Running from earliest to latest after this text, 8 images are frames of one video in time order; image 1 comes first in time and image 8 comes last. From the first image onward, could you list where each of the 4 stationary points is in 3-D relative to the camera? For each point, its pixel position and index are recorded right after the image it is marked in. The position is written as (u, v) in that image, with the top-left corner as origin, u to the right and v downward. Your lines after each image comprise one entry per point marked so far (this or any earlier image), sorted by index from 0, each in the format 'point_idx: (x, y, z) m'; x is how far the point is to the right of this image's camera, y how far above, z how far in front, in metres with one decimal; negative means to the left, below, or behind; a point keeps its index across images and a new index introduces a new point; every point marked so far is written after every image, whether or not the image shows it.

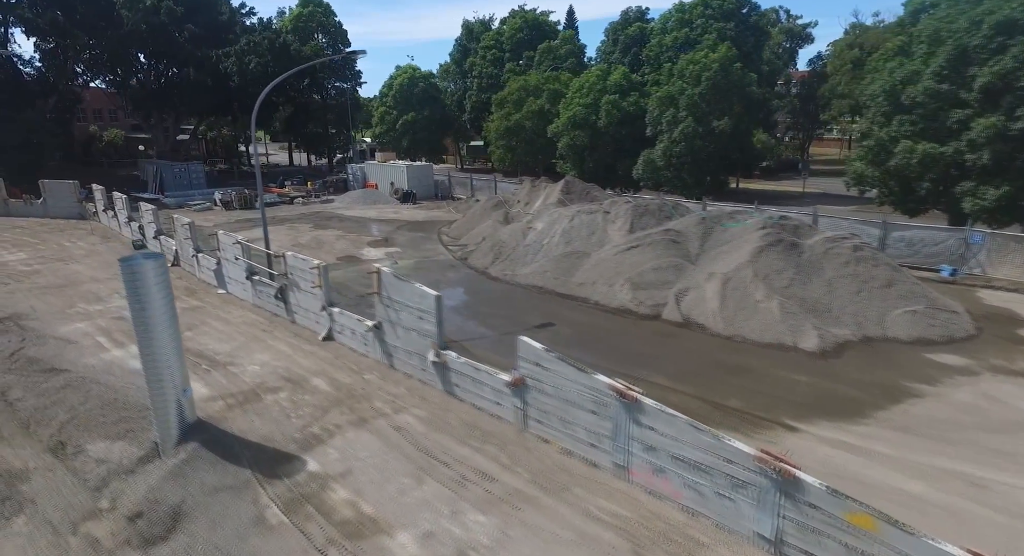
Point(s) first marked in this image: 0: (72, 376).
0: (-7.9, -1.8, +10.8) m
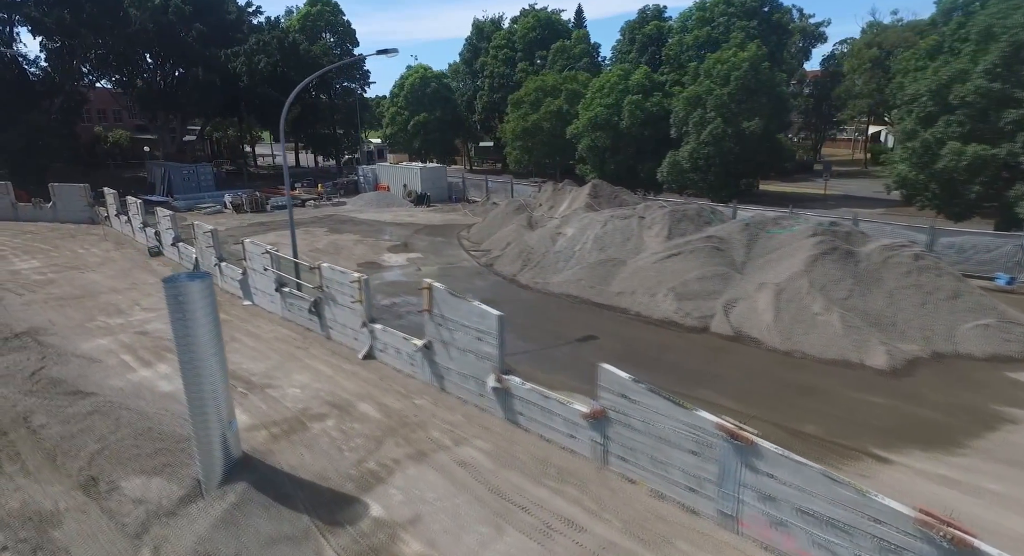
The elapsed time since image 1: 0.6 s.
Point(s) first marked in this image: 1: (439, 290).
0: (-6.9, -2.0, +10.1) m
1: (-1.1, -0.2, +9.4) m
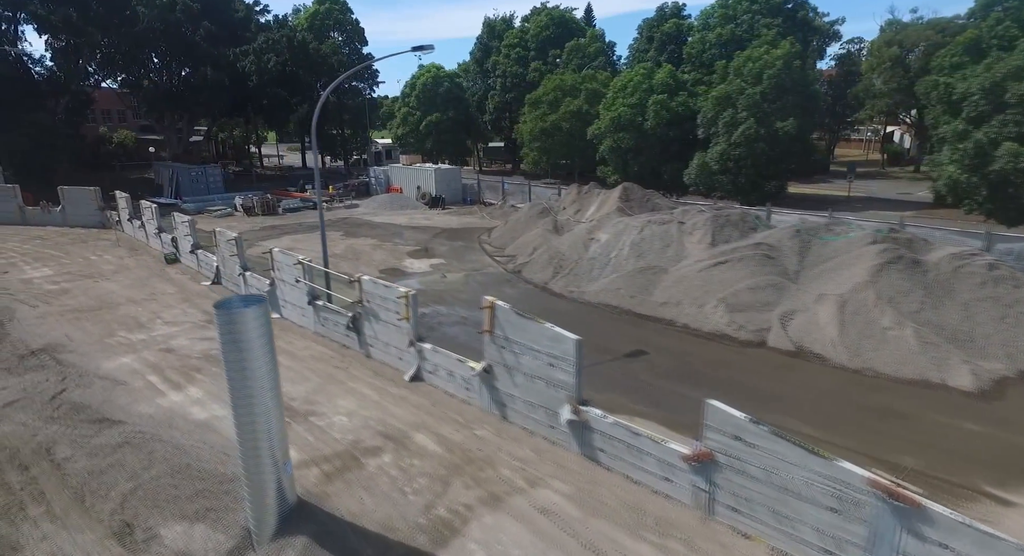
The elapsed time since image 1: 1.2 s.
0: (-5.9, -2.3, +9.2) m
1: (-0.1, -0.4, +8.6) m
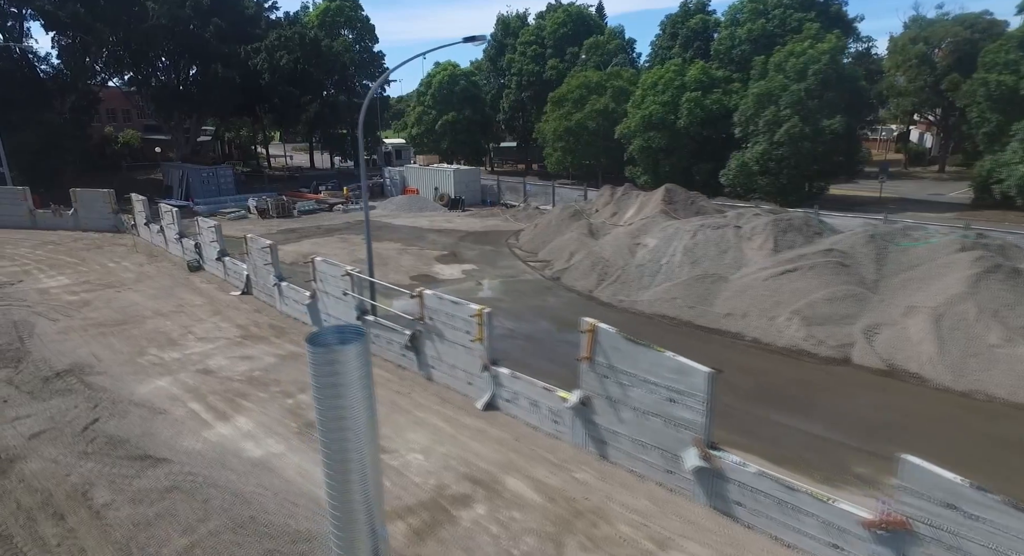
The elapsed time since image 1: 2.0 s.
0: (-4.5, -2.6, +8.1) m
1: (+1.2, -0.7, +7.4) m
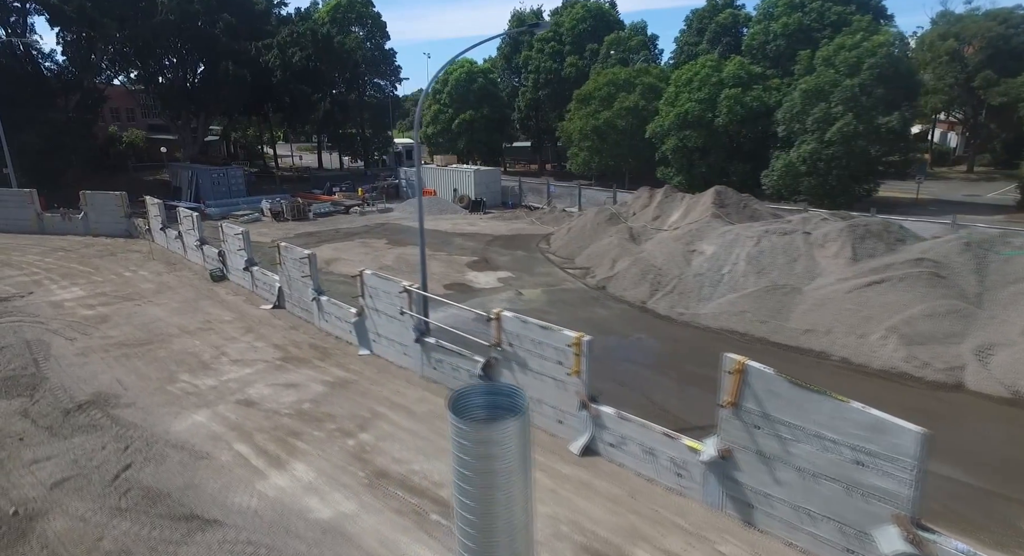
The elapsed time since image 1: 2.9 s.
0: (-3.2, -2.9, +6.7) m
1: (+2.6, -1.0, +6.1) m
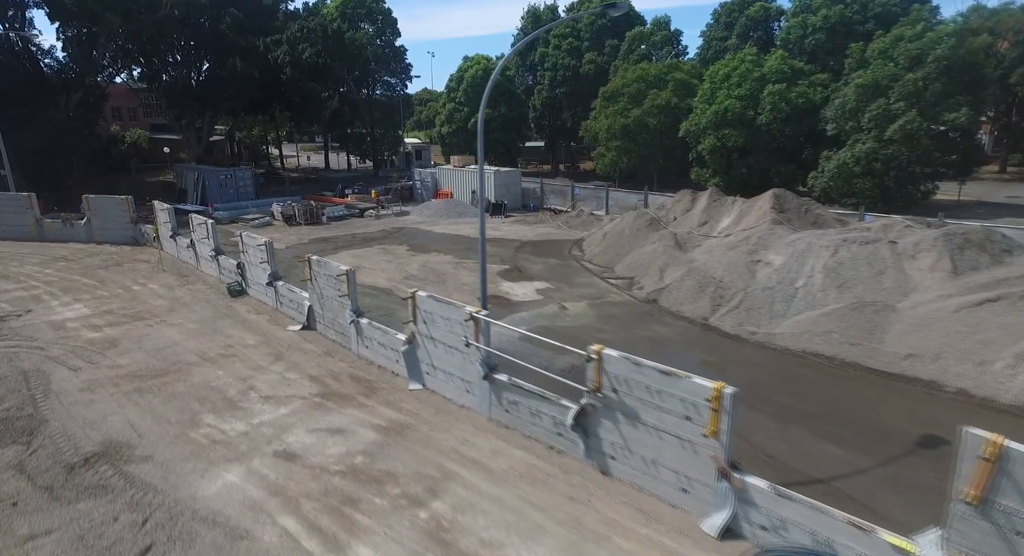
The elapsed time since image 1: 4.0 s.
0: (-1.9, -3.3, +5.1) m
1: (+3.9, -1.4, +4.4) m
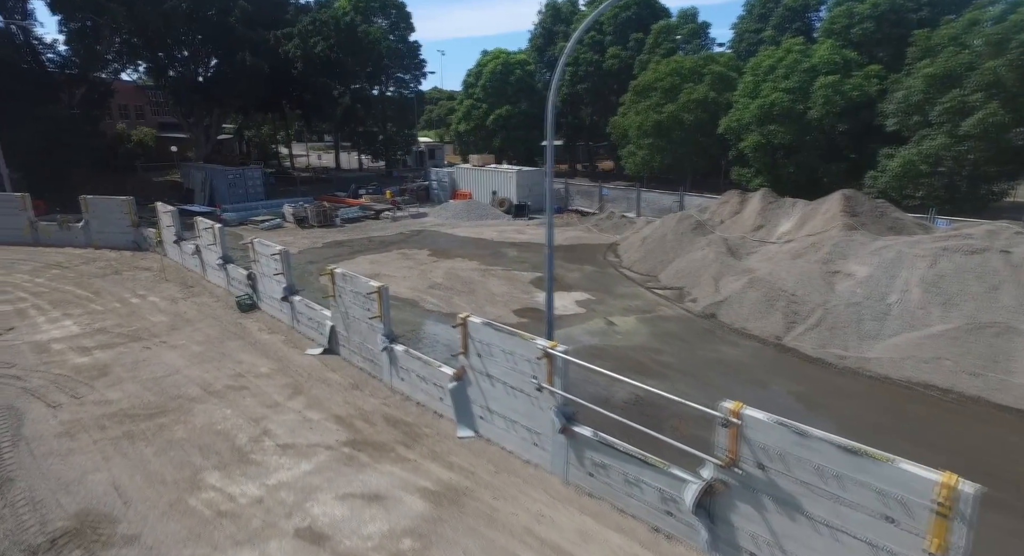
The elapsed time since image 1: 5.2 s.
0: (-0.9, -3.6, +3.1) m
1: (+4.8, -1.7, +2.4) m
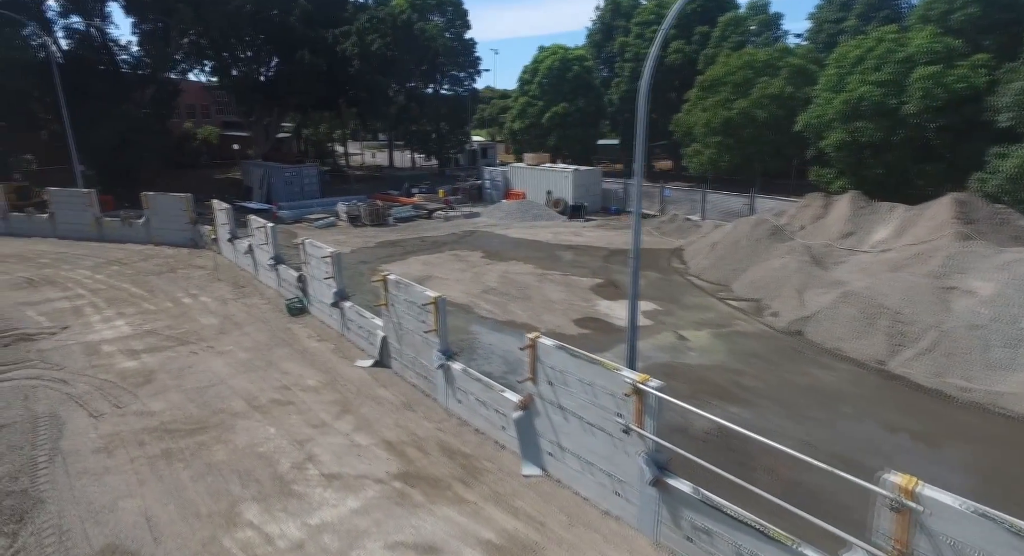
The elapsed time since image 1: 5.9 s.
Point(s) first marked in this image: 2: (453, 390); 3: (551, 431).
0: (-0.5, -3.7, +2.1) m
1: (+5.2, -2.0, +0.9) m
2: (-0.9, -1.6, +8.6) m
3: (+0.5, -1.8, +7.0) m
